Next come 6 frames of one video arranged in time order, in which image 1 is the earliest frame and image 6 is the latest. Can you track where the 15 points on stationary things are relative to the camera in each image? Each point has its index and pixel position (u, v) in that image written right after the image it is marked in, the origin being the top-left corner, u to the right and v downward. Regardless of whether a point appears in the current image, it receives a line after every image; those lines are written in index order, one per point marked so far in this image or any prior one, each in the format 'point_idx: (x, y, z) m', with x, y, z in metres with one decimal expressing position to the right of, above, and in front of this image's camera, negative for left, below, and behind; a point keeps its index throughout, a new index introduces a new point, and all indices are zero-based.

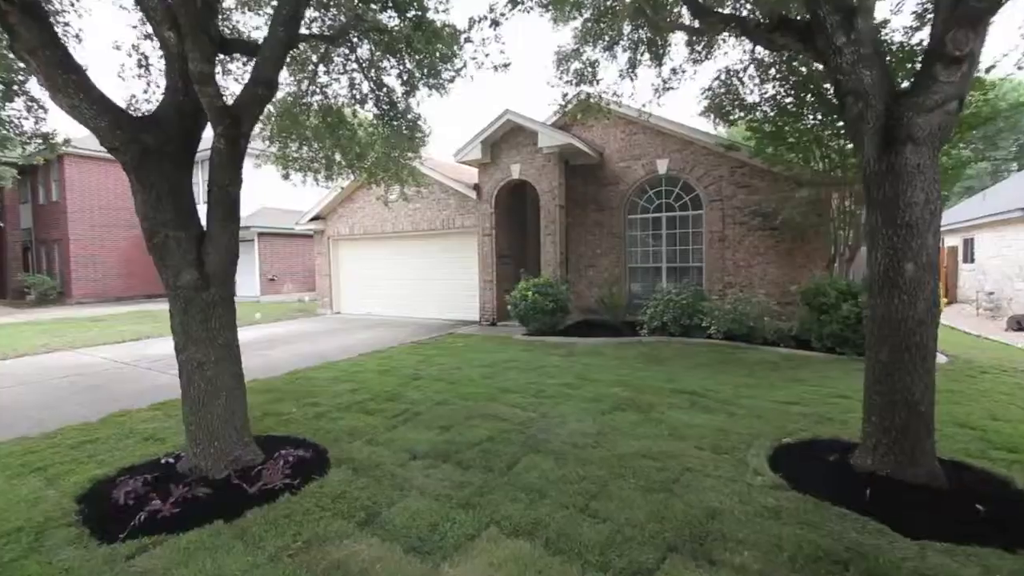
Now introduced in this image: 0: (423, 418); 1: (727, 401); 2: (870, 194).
0: (-0.8, -1.2, +4.4) m
1: (+2.2, -1.2, +5.1) m
2: (+2.4, +0.6, +3.3) m
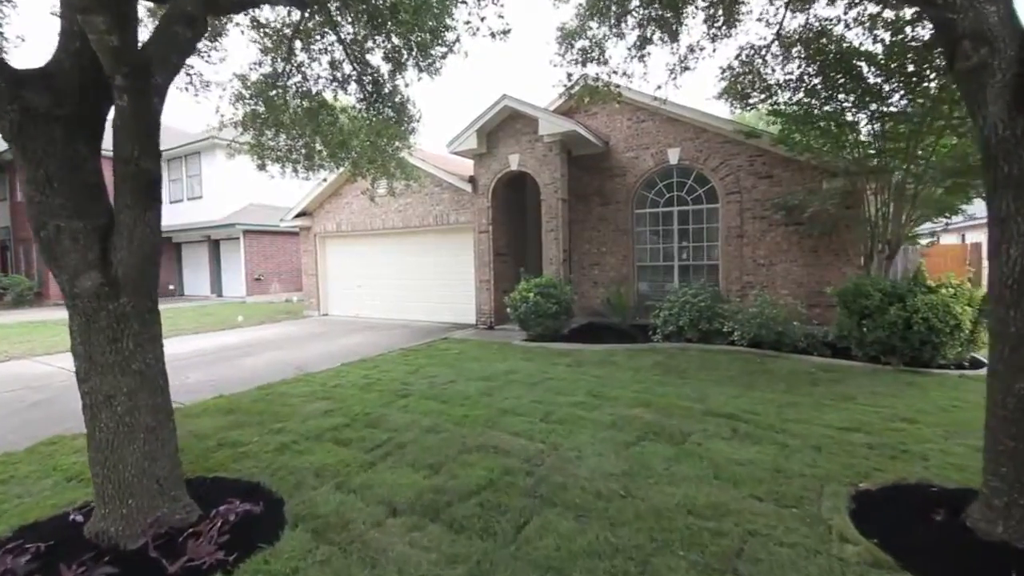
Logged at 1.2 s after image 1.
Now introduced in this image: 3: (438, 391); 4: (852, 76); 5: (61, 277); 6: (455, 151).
0: (-0.8, -1.2, +3.6) m
1: (+2.3, -1.2, +4.3) m
2: (+2.4, +0.6, +2.5) m
3: (-0.8, -1.1, +5.3) m
4: (+4.9, +3.0, +7.3) m
5: (-2.3, +0.1, +2.5) m
6: (-1.2, +2.8, +10.2) m
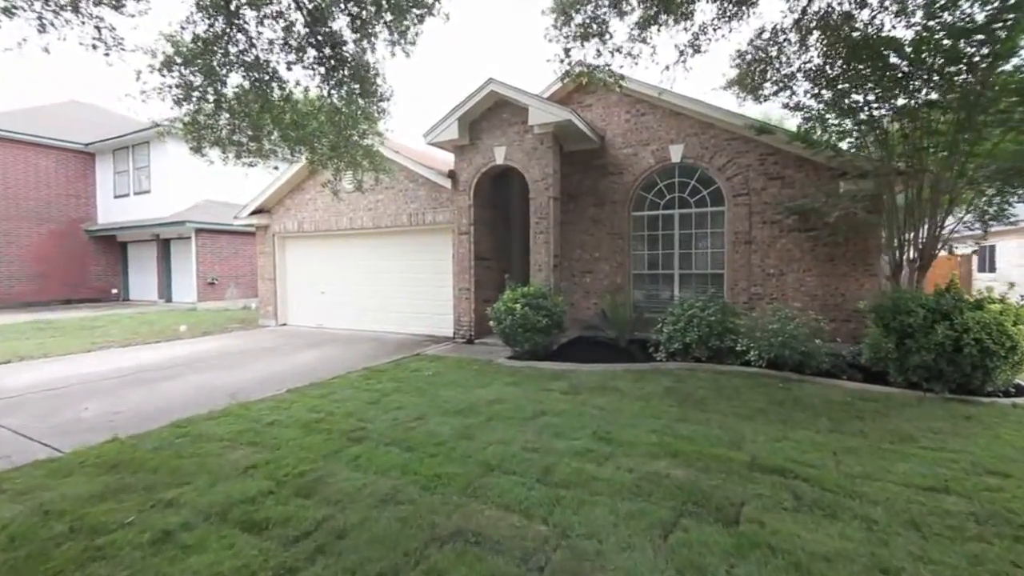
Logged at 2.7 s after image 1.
0: (-0.8, -1.3, +2.4) m
1: (+2.2, -1.3, +3.2) m
2: (+2.4, +0.5, +1.5) m
3: (-0.9, -1.2, +4.1) m
4: (+4.7, +2.8, +6.4) m
5: (-2.3, 0.0, +1.3) m
6: (-1.5, +2.7, +9.0) m
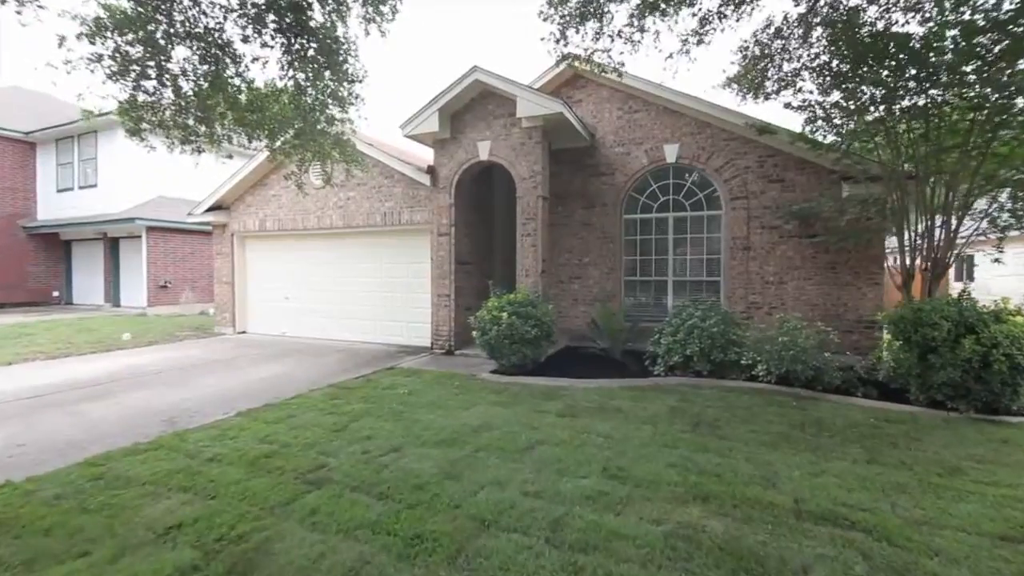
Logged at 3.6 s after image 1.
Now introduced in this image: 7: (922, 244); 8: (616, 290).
0: (-0.8, -1.3, +1.7) m
1: (+2.2, -1.4, +2.7) m
2: (+2.6, +0.4, +0.9) m
3: (-1.0, -1.3, +3.4) m
4: (+4.6, +2.7, +6.0) m
5: (-2.1, 0.0, +0.5) m
6: (-1.7, +2.6, +8.3) m
7: (+5.6, +0.7, +6.6) m
8: (+1.8, 0.0, +8.7) m
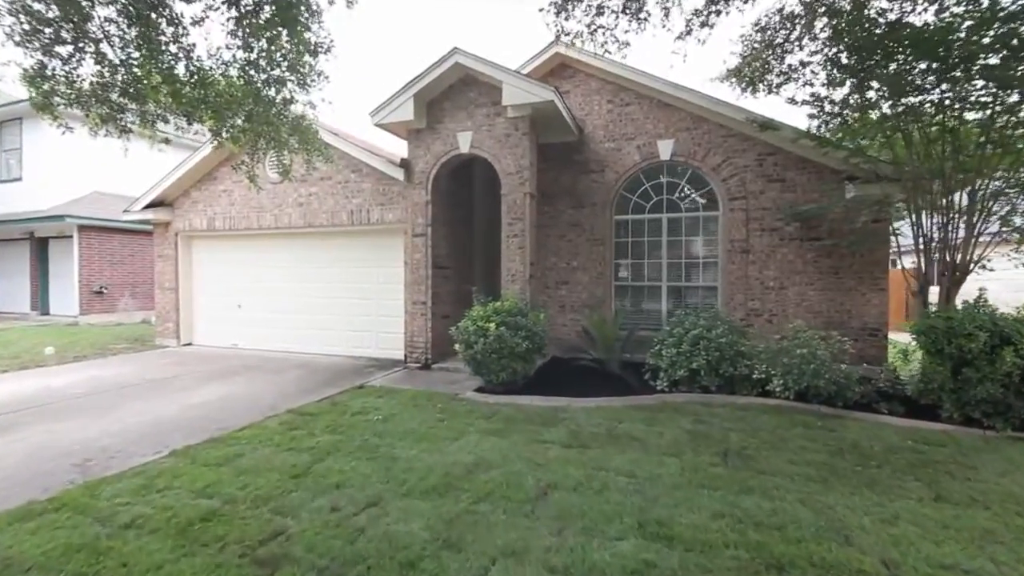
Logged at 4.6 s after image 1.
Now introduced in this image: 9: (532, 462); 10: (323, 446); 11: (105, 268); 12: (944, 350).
0: (-0.5, -1.4, +0.9) m
1: (+2.3, -1.5, +2.1) m
2: (+2.8, +0.4, +0.4) m
3: (-0.9, -1.3, +2.6) m
4: (+4.5, +2.7, +5.6) m
5: (-1.8, -0.1, -0.4) m
6: (-2.0, +2.5, +7.4) m
7: (+5.4, +0.6, +6.2) m
8: (+1.6, -0.1, +8.1) m
9: (+0.2, -1.3, +3.8) m
10: (-1.6, -1.3, +4.1) m
11: (-10.8, +0.5, +13.1) m
12: (+4.3, -0.6, +4.8) m
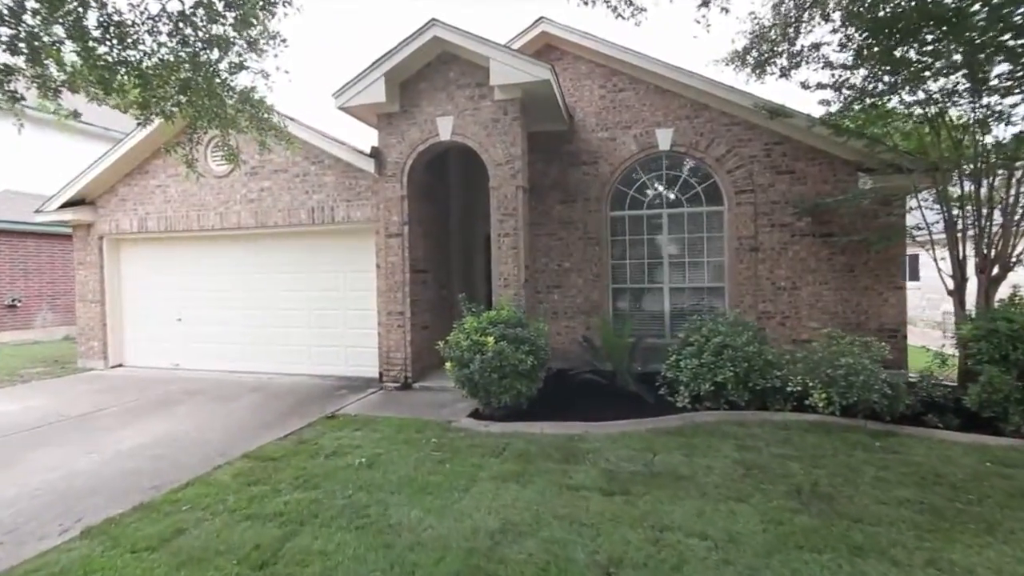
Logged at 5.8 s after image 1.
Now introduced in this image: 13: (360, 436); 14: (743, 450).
0: (-0.1, -1.4, 0.0) m
1: (+2.7, -1.5, +1.4) m
2: (+3.3, +0.4, -0.2) m
3: (-0.5, -1.4, +1.7) m
4: (+4.4, +2.7, +5.2) m
5: (-1.3, -0.1, -1.4) m
6: (-2.1, +2.4, +6.4) m
7: (+5.4, +0.6, +5.8) m
8: (+1.4, -0.2, +7.4) m
9: (+0.4, -1.4, +2.9) m
10: (-1.4, -1.4, +3.1) m
11: (-11.3, +0.2, +11.3) m
12: (+4.4, -0.6, +4.3) m
13: (-1.4, -1.4, +4.5) m
14: (+1.9, -1.3, +4.1) m
